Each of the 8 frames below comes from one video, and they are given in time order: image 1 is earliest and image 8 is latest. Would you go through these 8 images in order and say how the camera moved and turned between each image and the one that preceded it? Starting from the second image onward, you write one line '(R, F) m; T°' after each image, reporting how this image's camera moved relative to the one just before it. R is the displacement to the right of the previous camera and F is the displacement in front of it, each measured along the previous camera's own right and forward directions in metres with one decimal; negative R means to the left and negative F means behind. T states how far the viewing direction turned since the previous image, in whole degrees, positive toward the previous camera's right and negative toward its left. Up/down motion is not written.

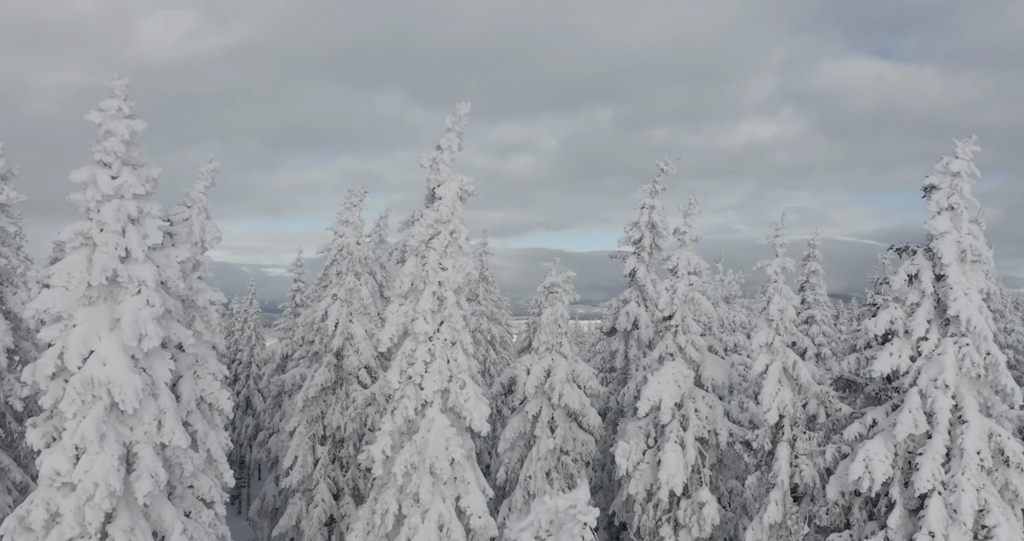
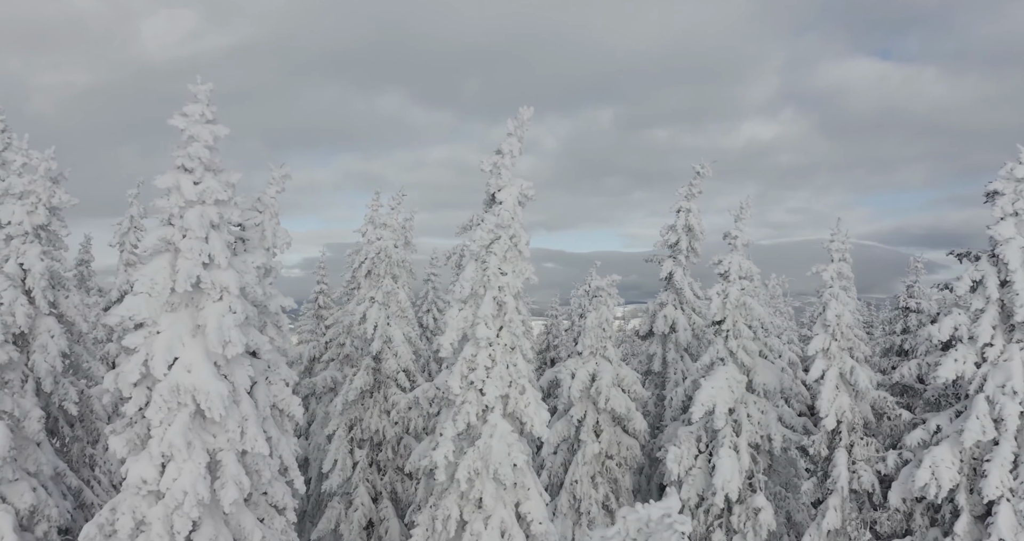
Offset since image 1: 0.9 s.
(-1.8, +0.1) m; 0°
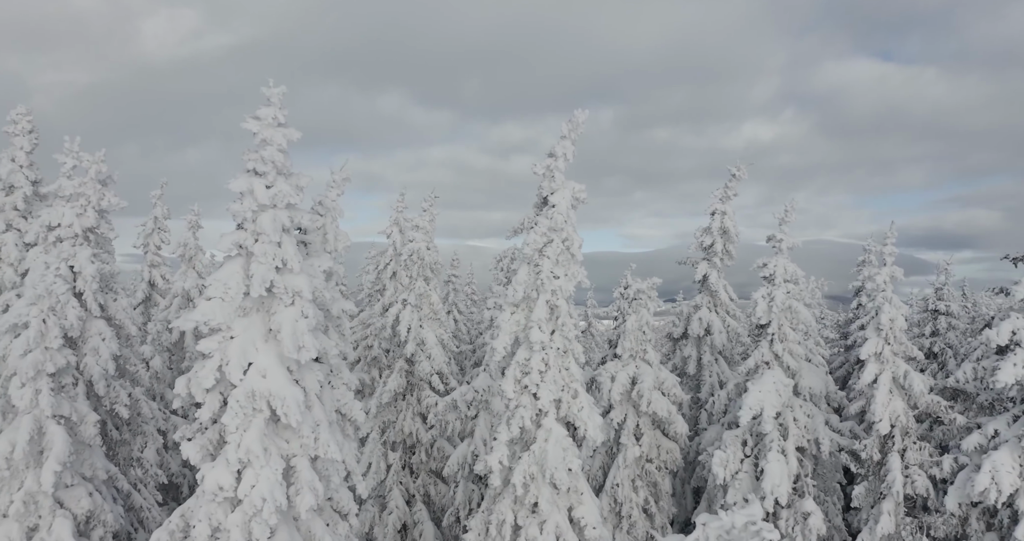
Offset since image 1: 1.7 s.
(-1.6, +0.1) m; 0°
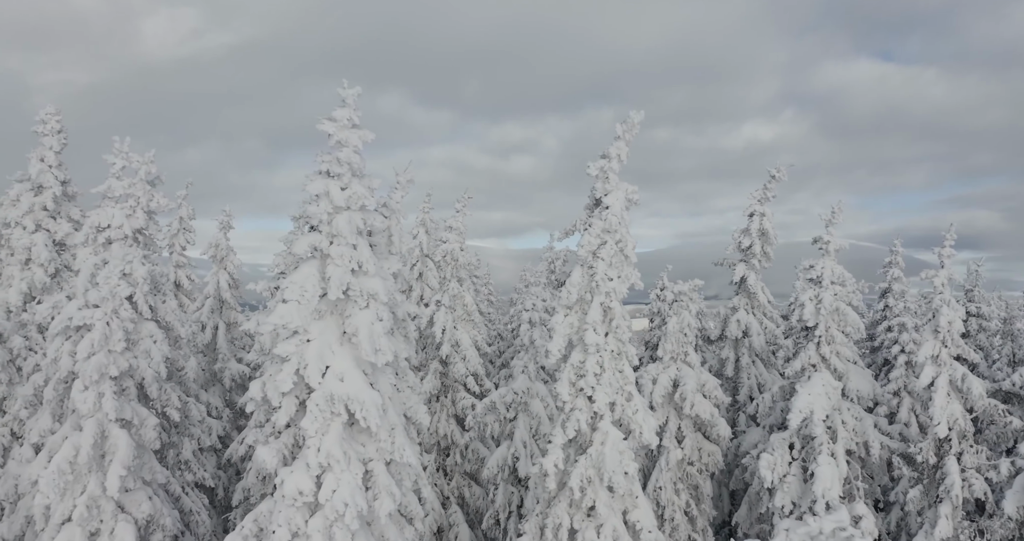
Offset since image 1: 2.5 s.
(-1.6, +0.1) m; 0°
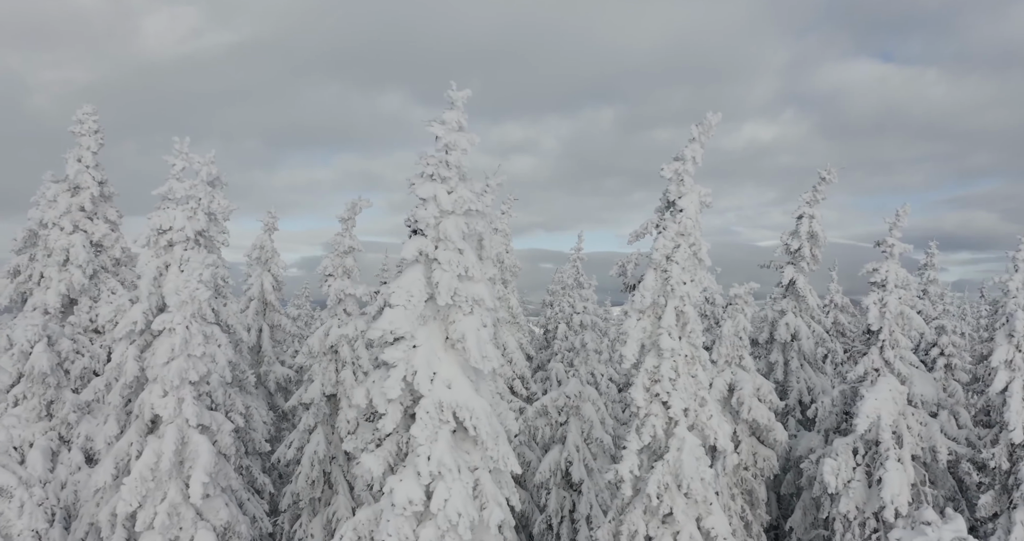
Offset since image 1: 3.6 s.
(-2.2, +0.2) m; 0°
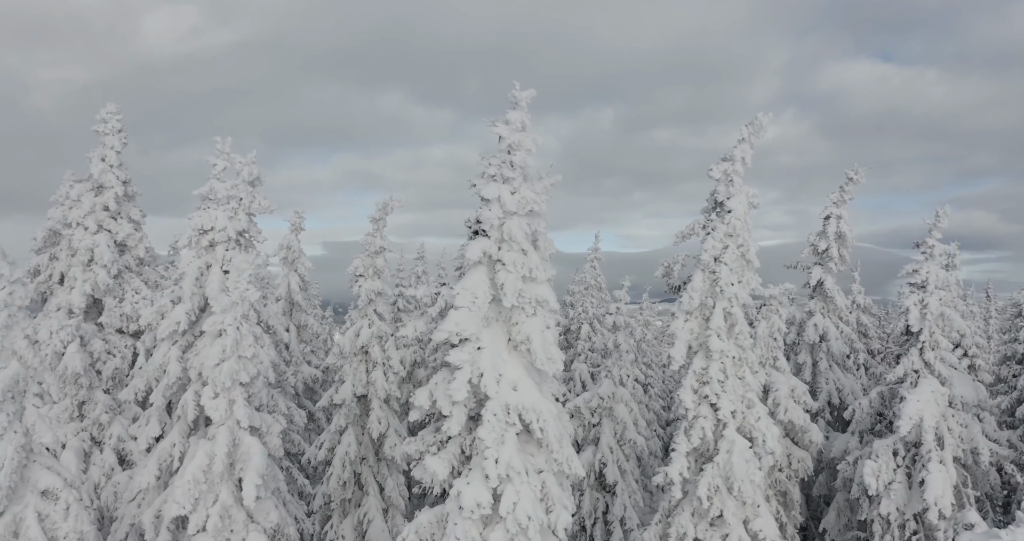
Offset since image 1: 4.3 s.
(-1.3, +0.1) m; 0°
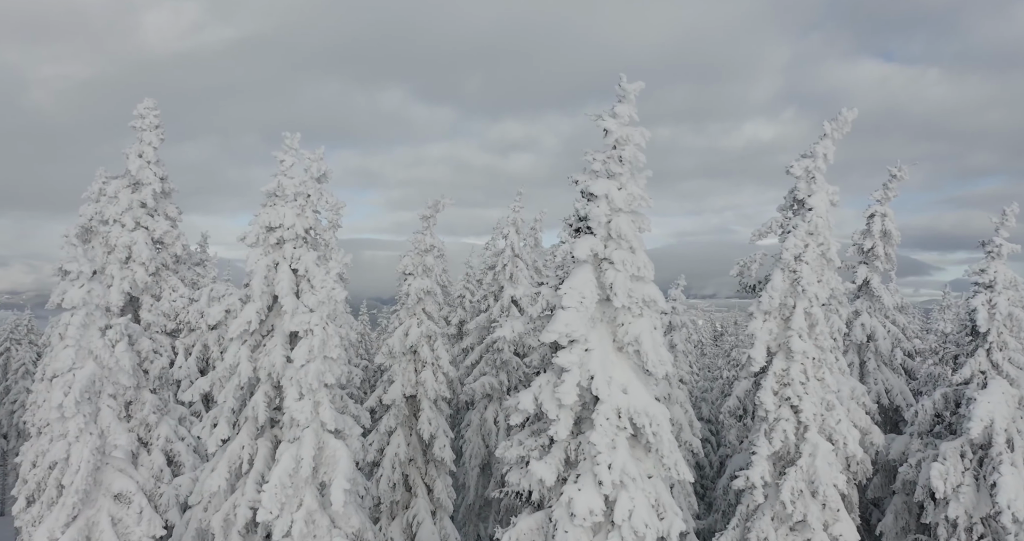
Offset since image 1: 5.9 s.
(-2.2, +0.4) m; 0°
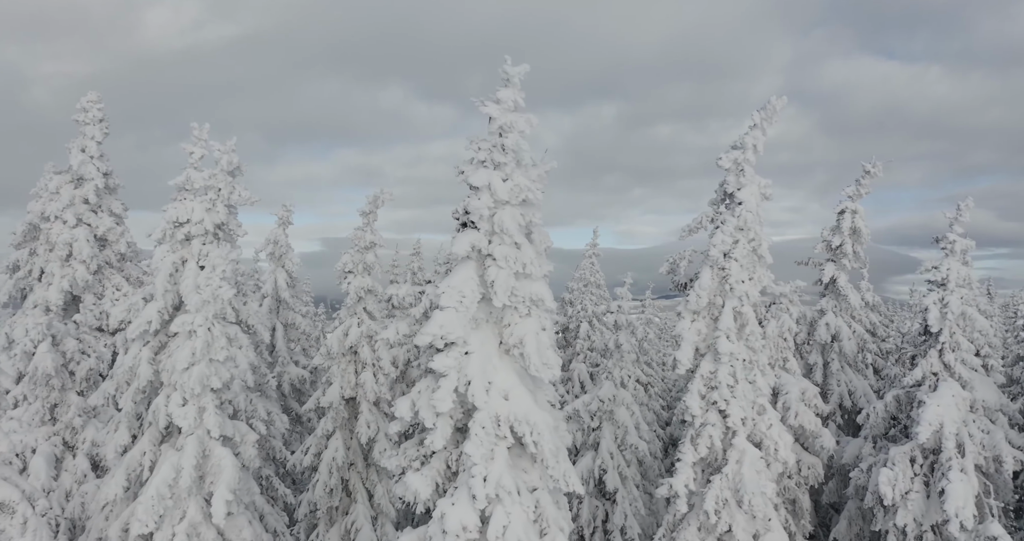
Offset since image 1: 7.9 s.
(+2.3, +1.0) m; 0°
